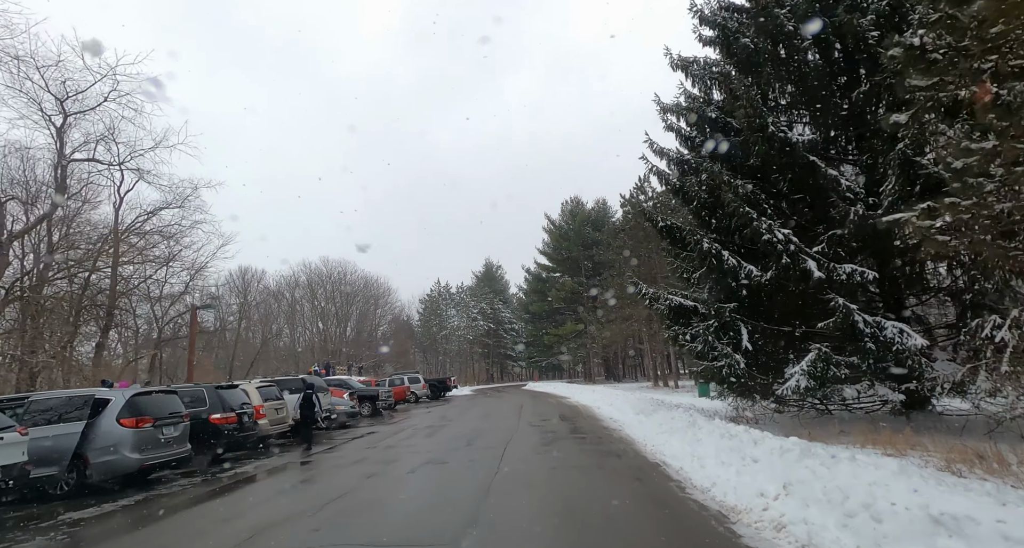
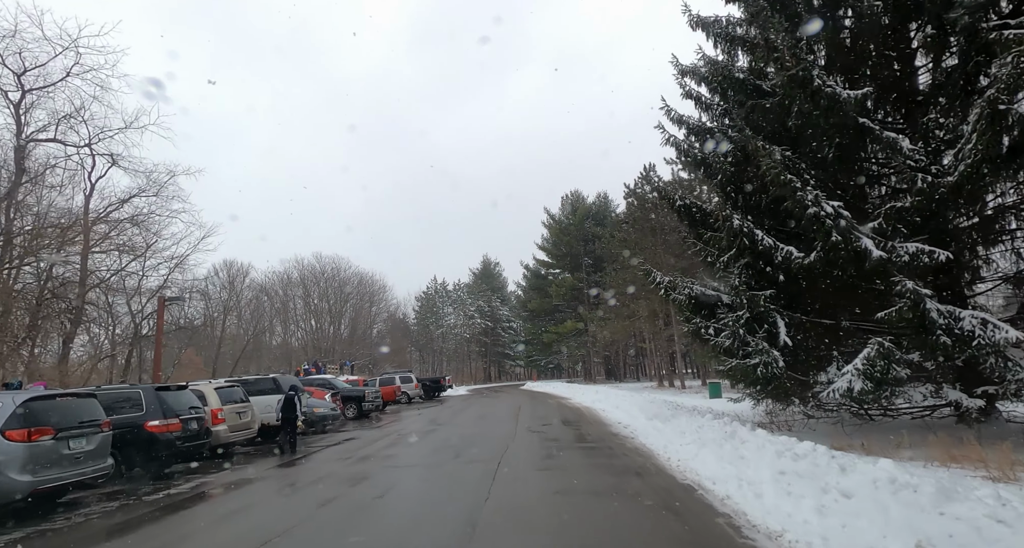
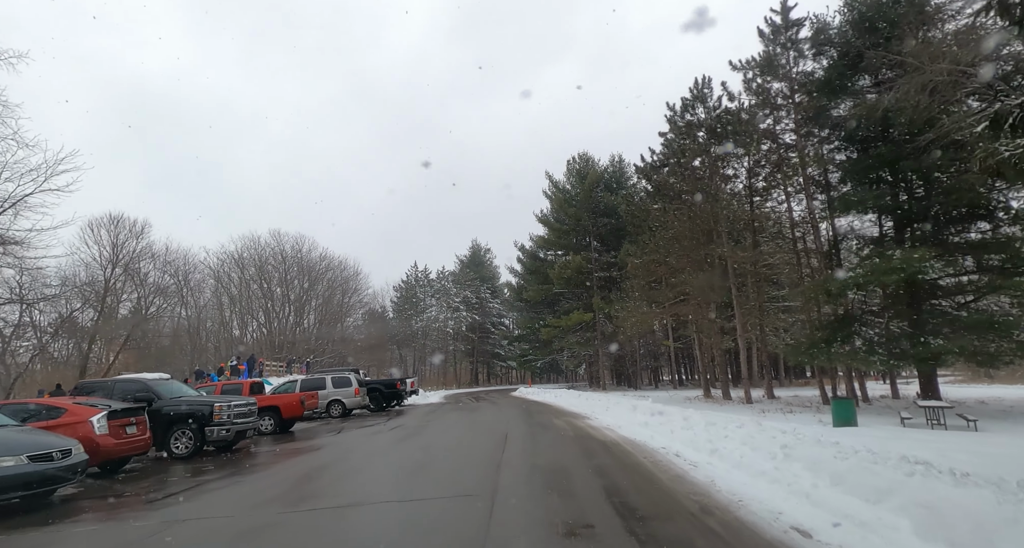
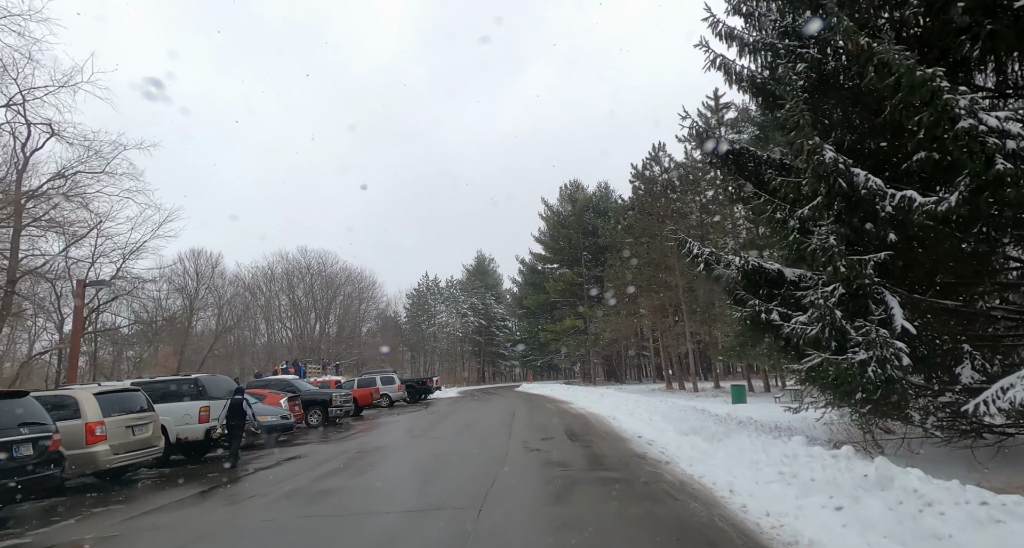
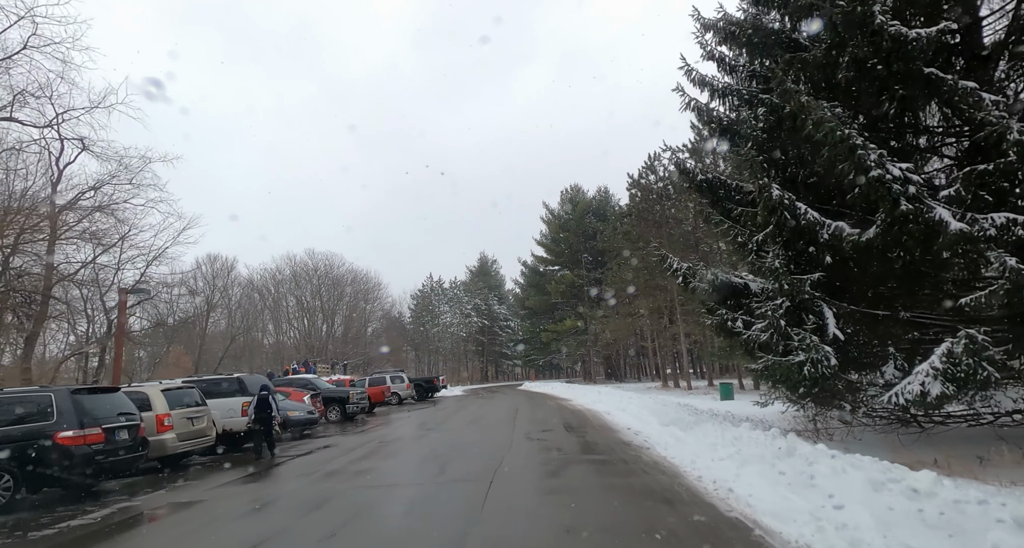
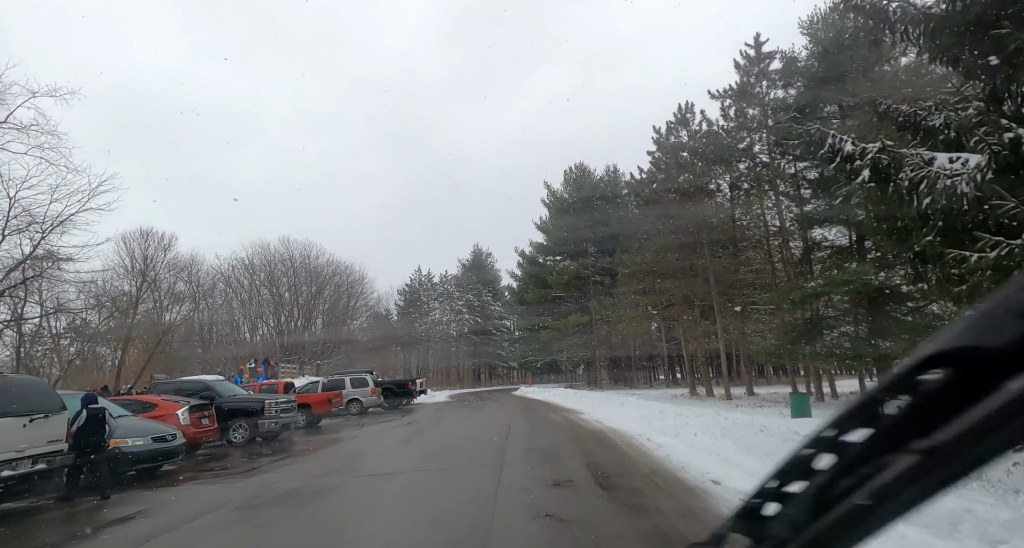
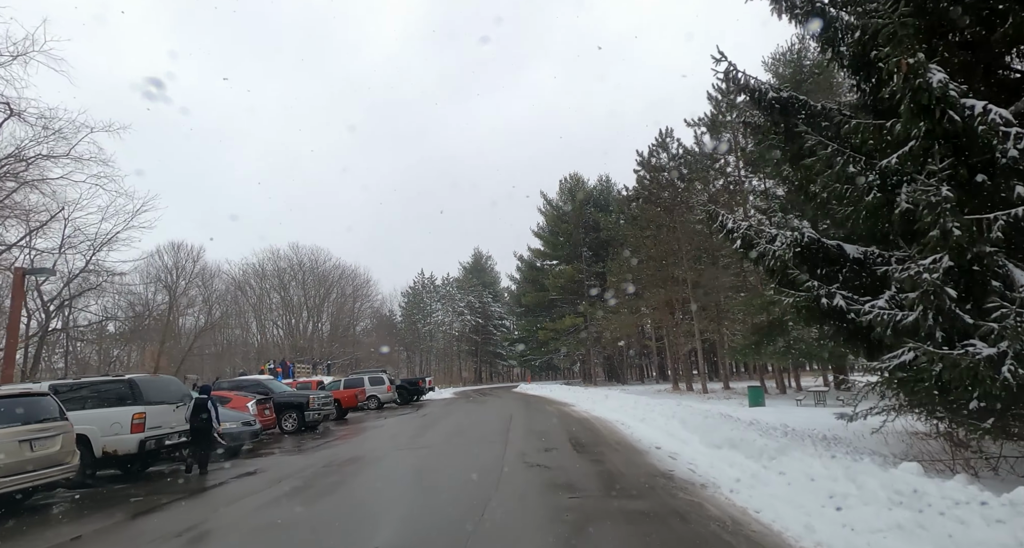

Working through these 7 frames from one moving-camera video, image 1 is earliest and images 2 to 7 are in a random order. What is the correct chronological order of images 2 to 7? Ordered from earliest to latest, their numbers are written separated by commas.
2, 5, 4, 7, 6, 3
